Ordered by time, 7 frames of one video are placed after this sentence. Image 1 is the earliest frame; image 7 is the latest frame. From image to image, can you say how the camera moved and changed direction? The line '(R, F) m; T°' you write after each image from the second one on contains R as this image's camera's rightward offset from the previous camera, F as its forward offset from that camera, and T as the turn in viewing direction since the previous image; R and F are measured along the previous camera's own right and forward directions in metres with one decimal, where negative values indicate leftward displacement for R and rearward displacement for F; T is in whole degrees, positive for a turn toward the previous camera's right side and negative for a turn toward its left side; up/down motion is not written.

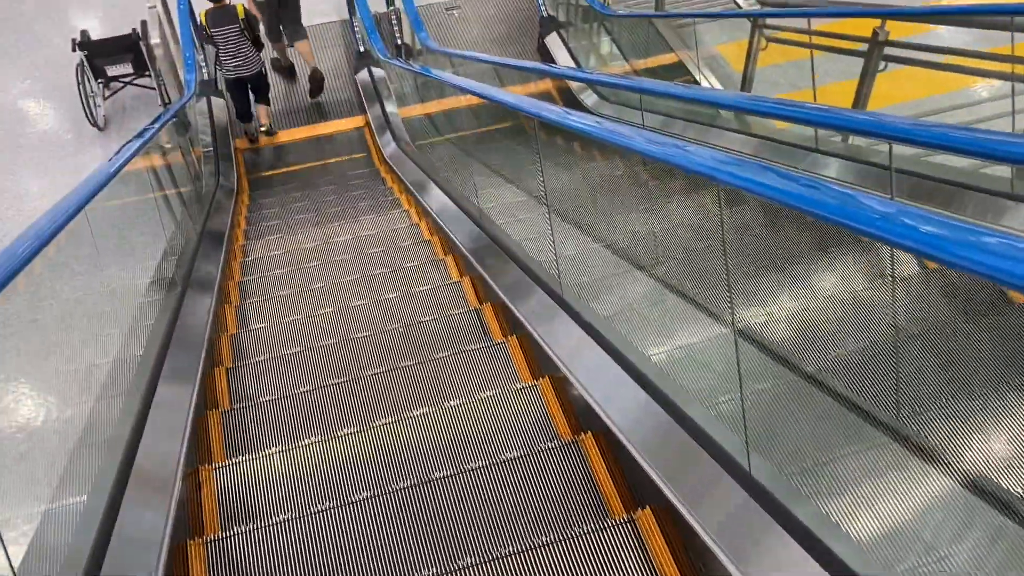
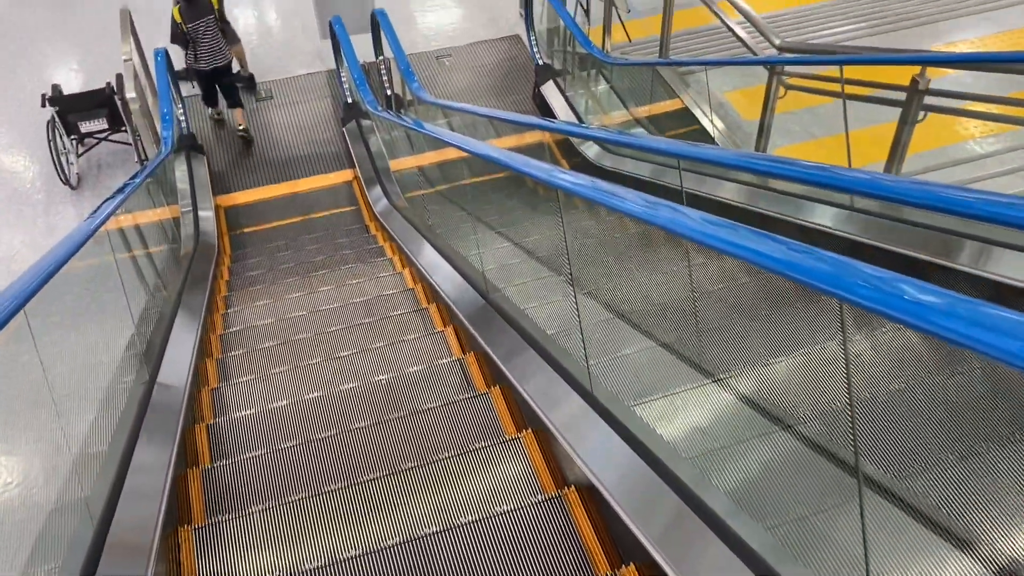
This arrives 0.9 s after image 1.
(-0.1, +0.3) m; +1°
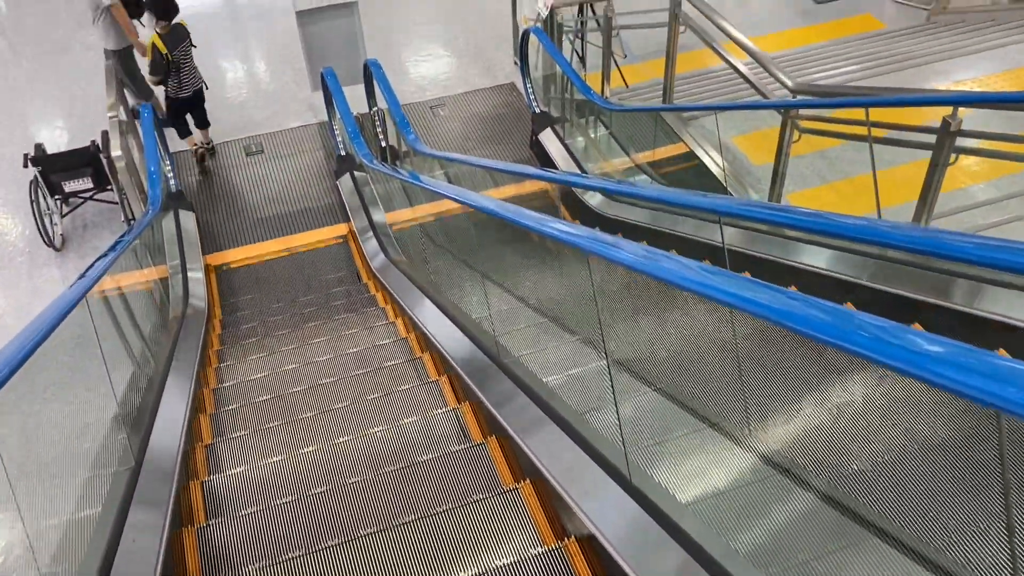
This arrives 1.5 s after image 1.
(-0.1, +0.2) m; +1°
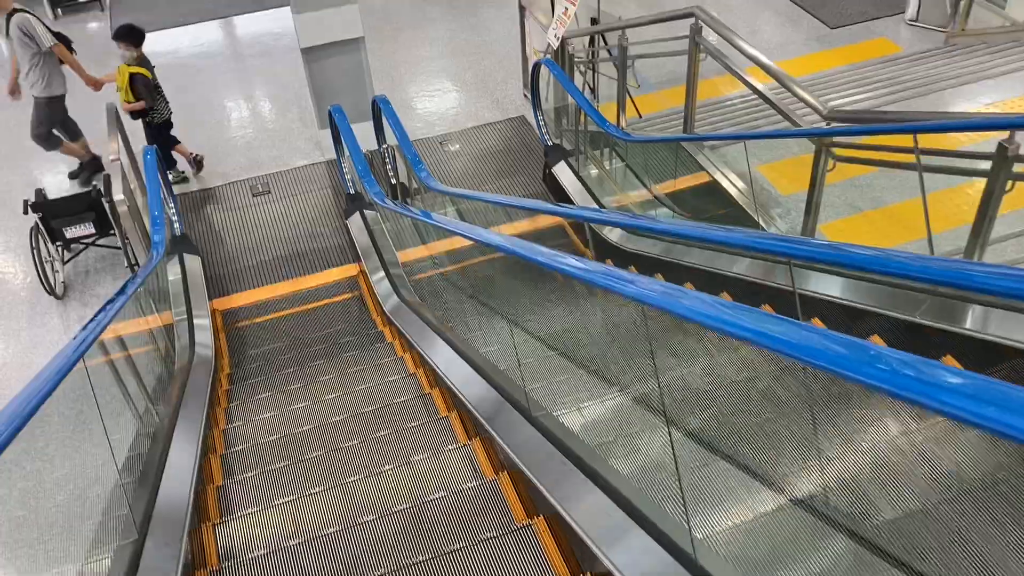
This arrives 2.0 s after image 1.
(-0.1, +0.2) m; 0°
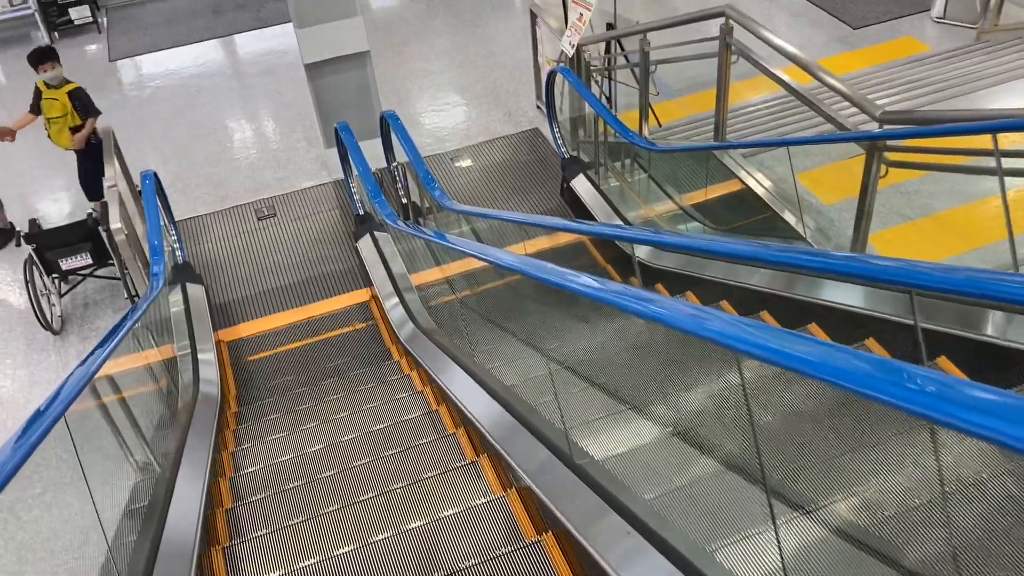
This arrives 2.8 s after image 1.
(-0.1, +0.3) m; 0°
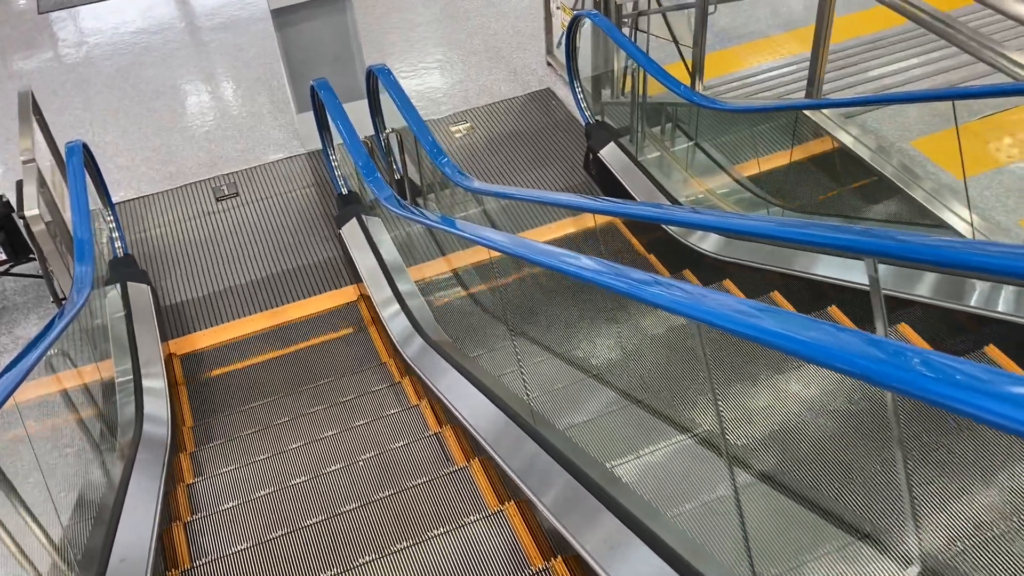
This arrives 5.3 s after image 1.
(-0.2, +0.8) m; +2°
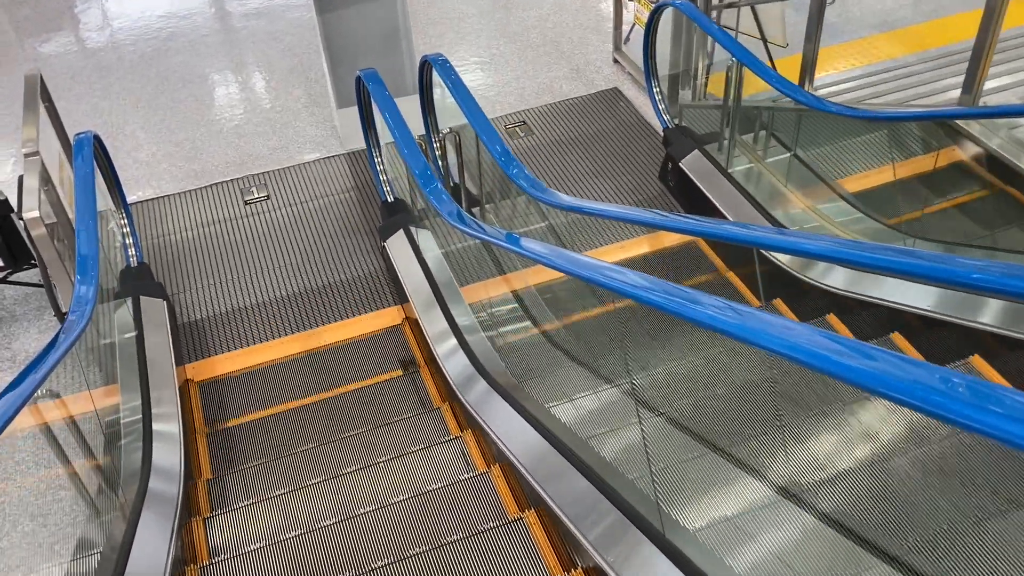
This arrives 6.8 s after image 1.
(-0.2, +0.5) m; -1°
